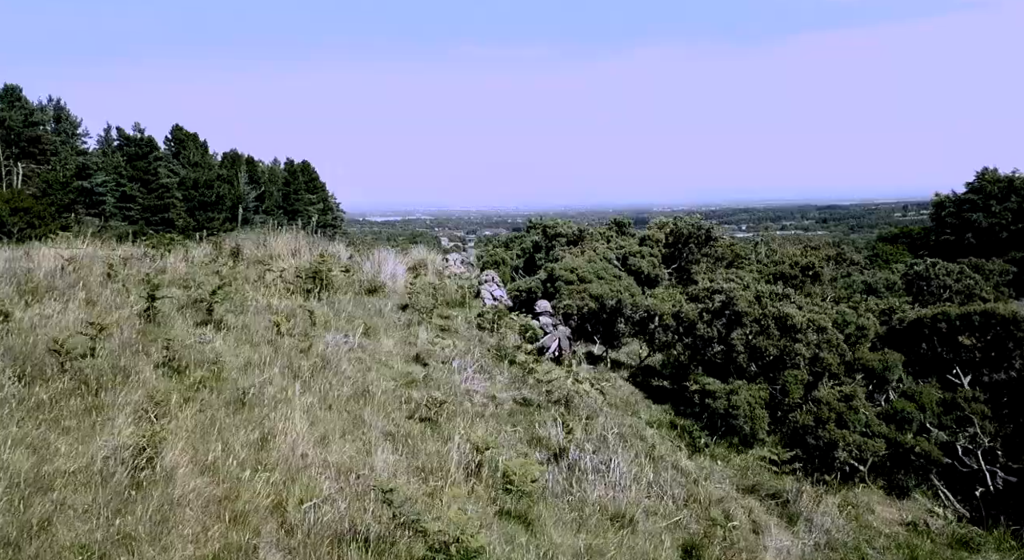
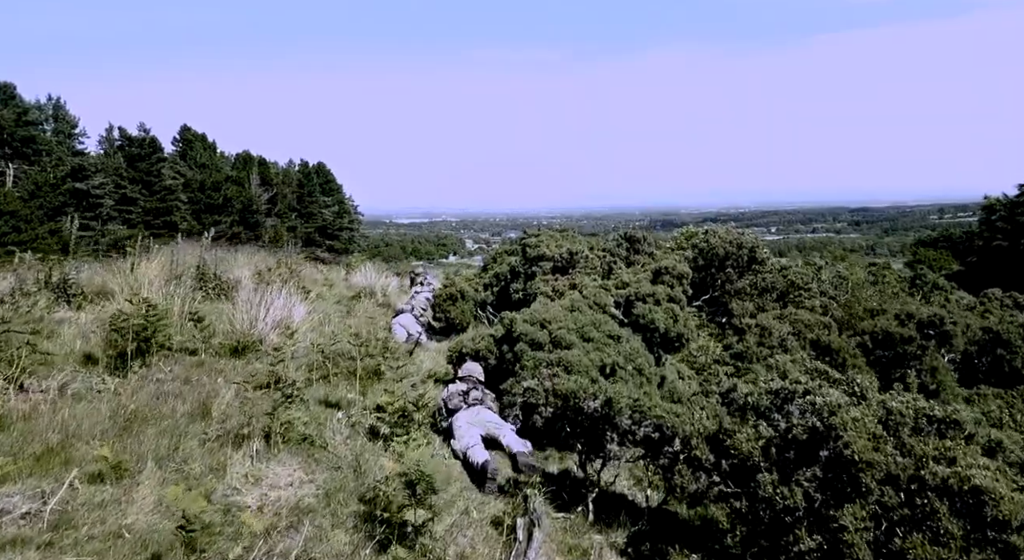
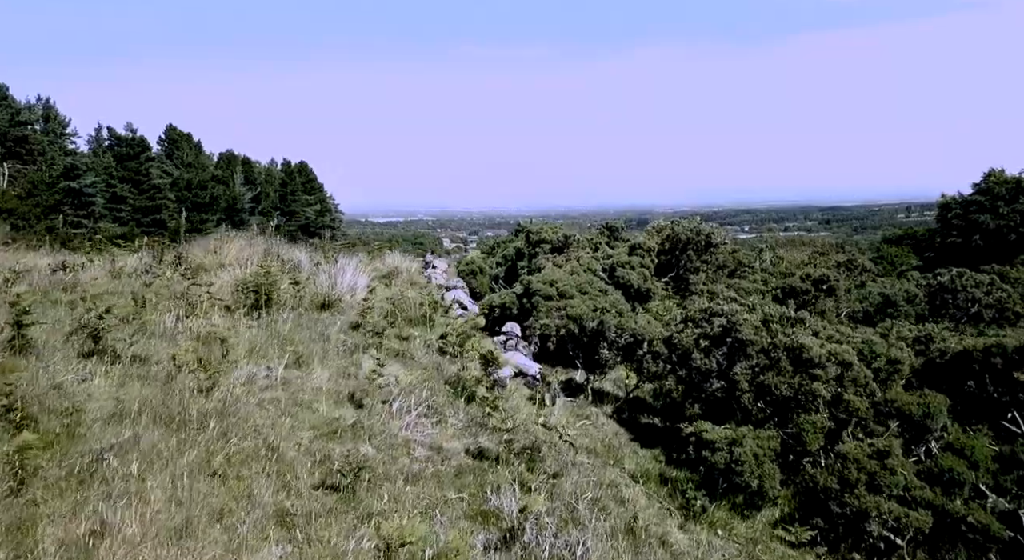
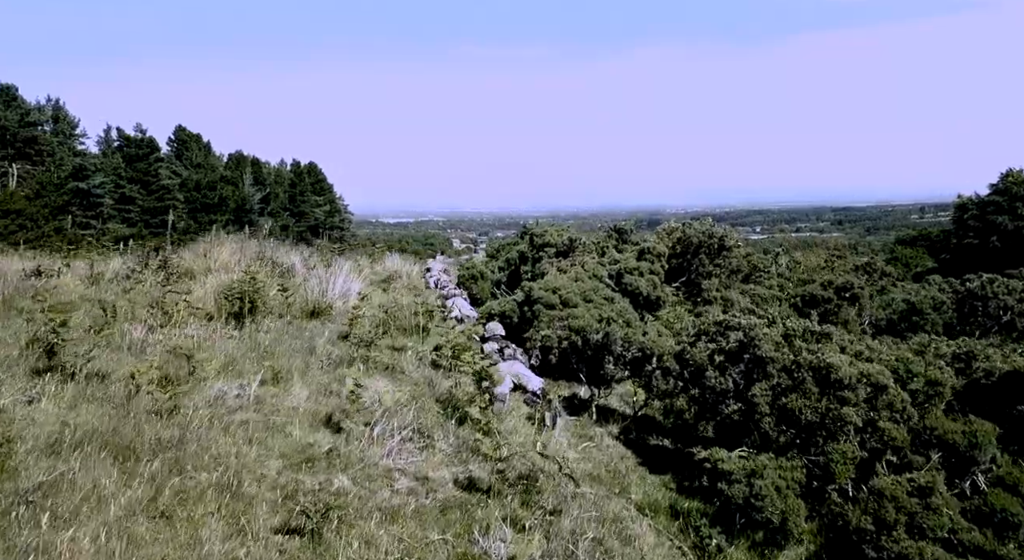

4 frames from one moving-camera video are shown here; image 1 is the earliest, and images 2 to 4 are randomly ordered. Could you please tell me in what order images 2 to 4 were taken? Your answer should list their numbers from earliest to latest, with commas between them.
3, 4, 2
